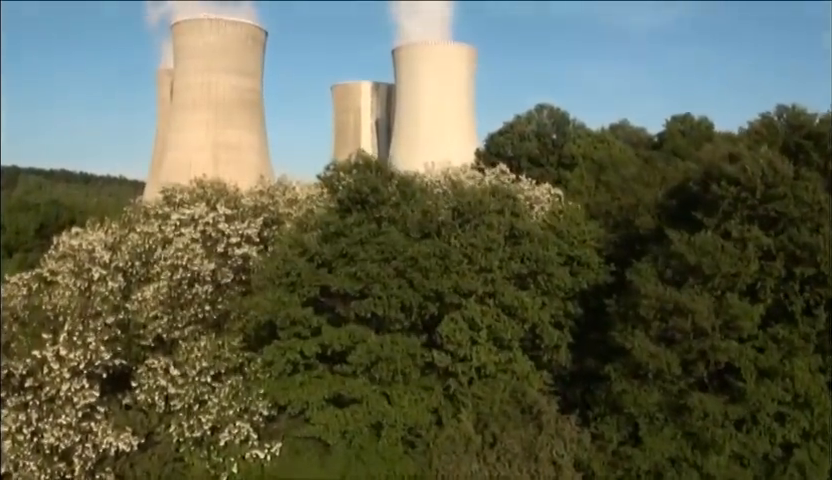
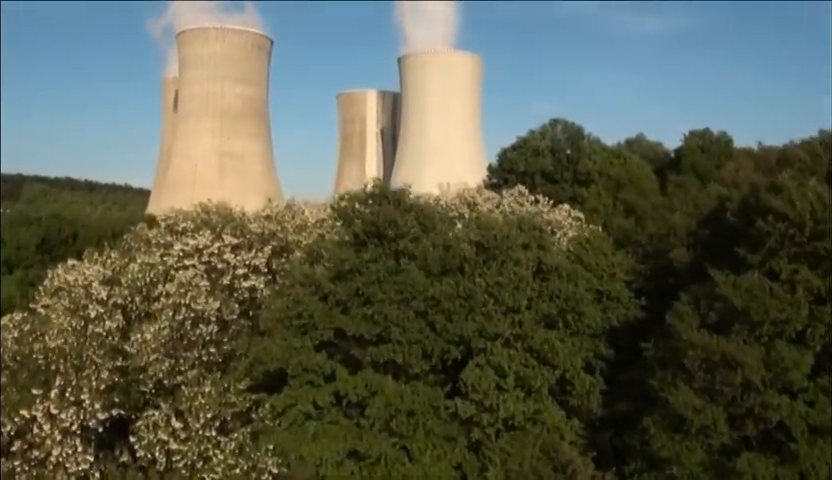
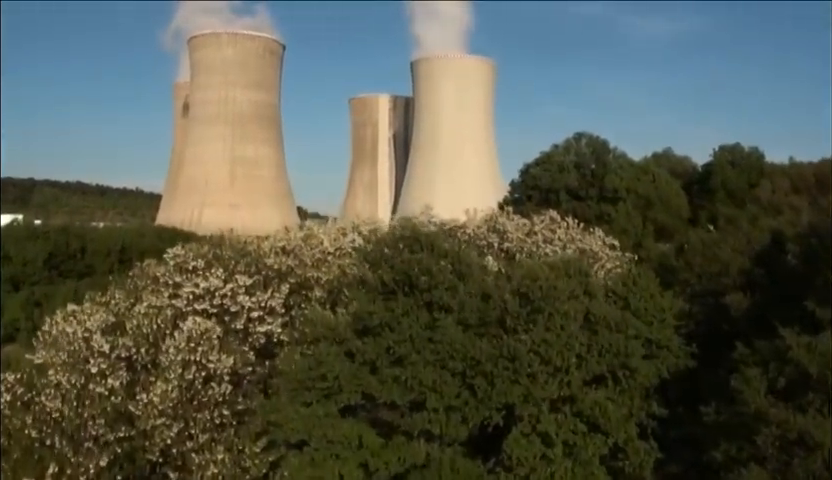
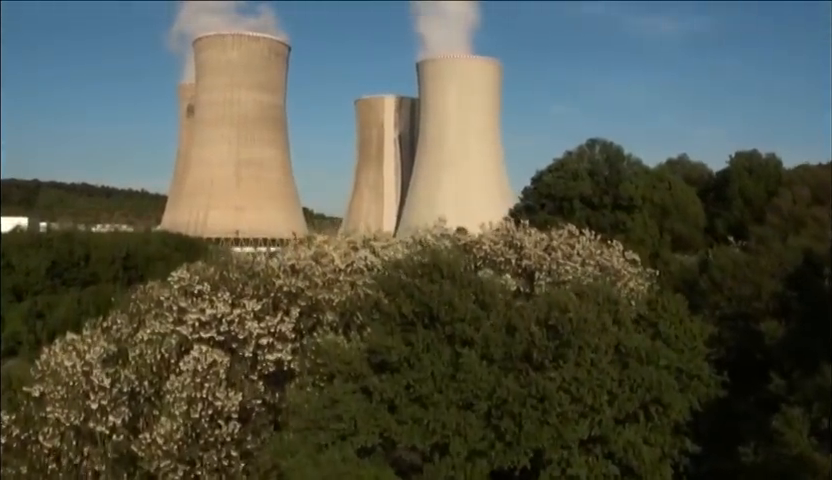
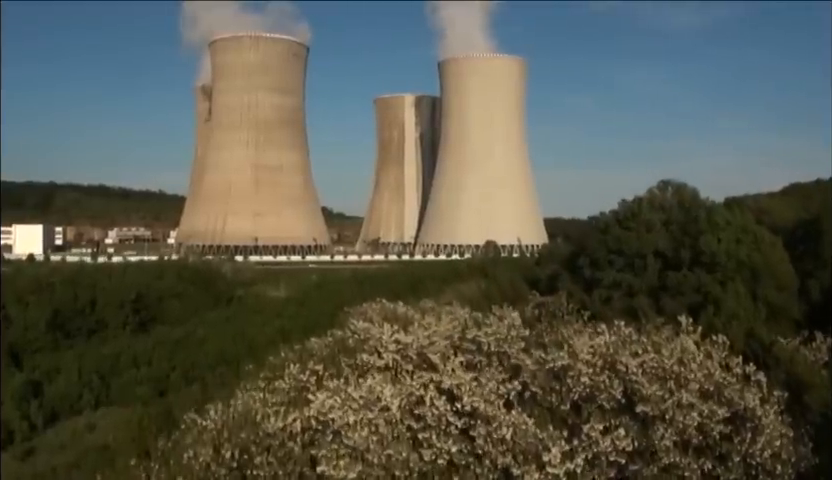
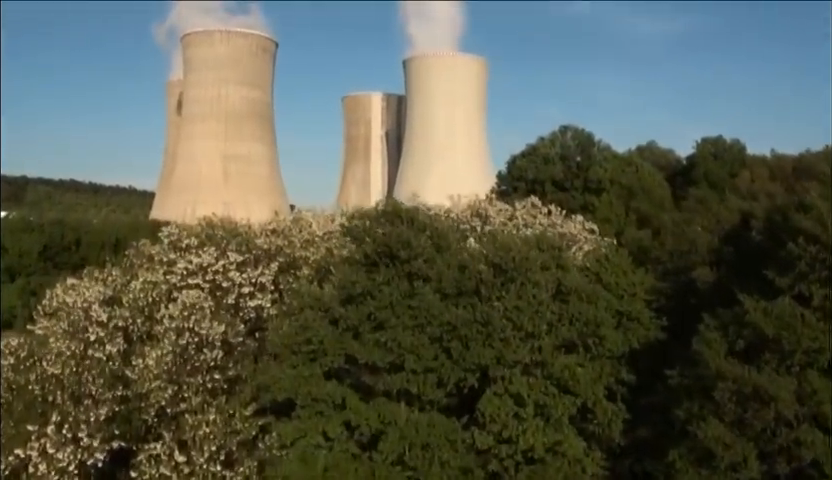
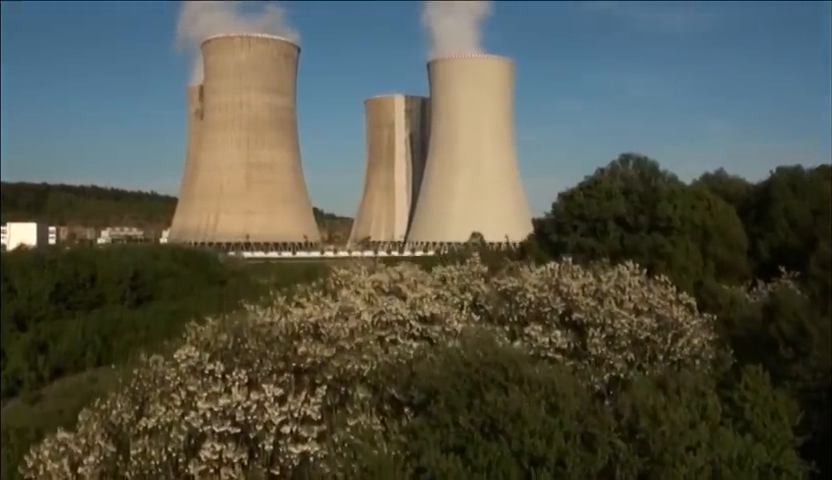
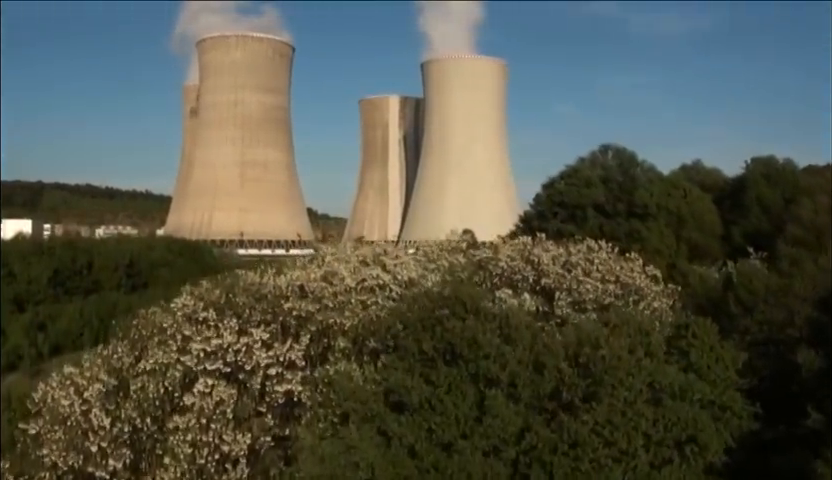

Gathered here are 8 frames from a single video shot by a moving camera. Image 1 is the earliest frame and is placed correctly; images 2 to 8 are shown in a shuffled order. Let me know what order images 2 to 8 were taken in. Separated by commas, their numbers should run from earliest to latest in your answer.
2, 6, 3, 4, 8, 7, 5
